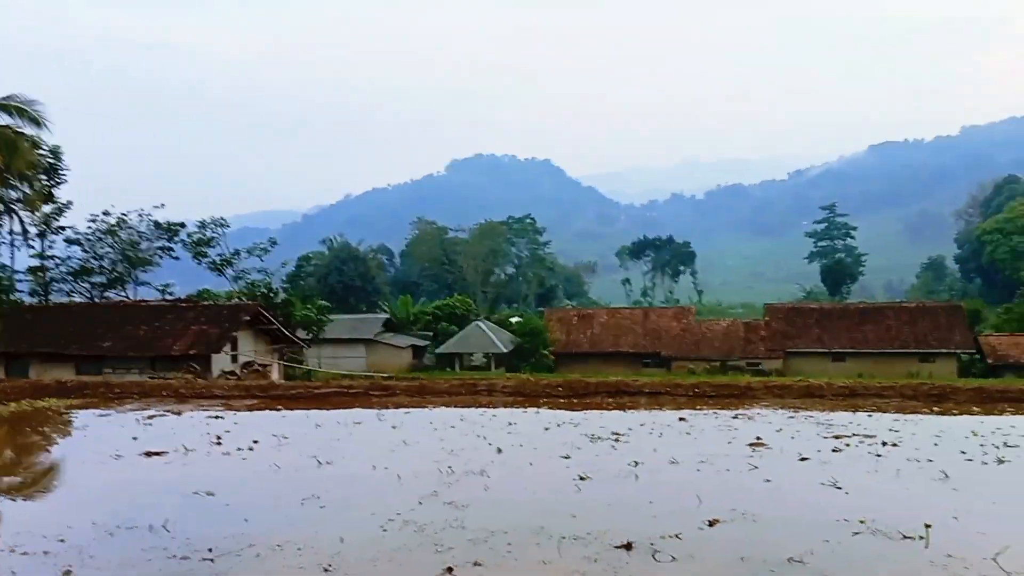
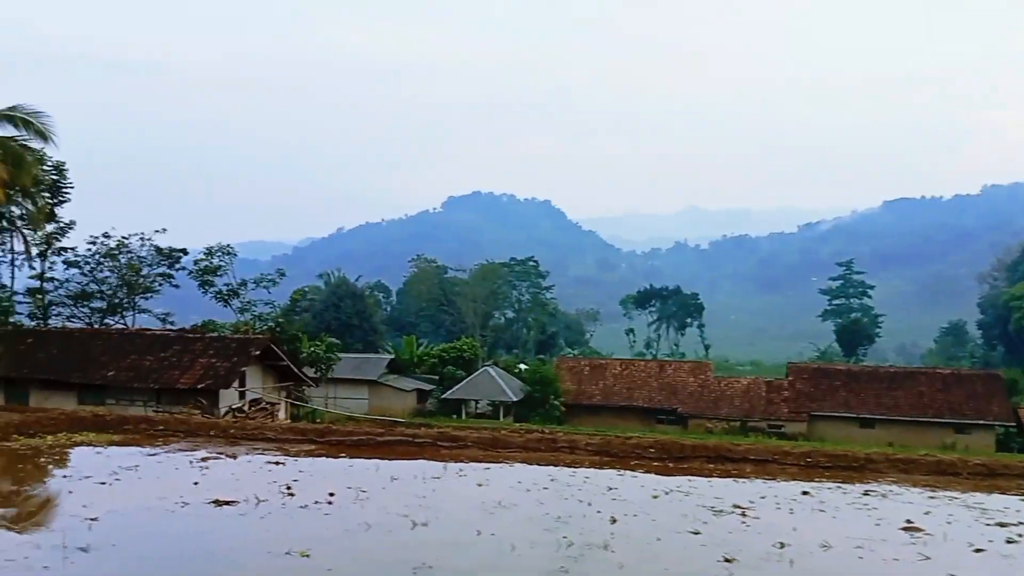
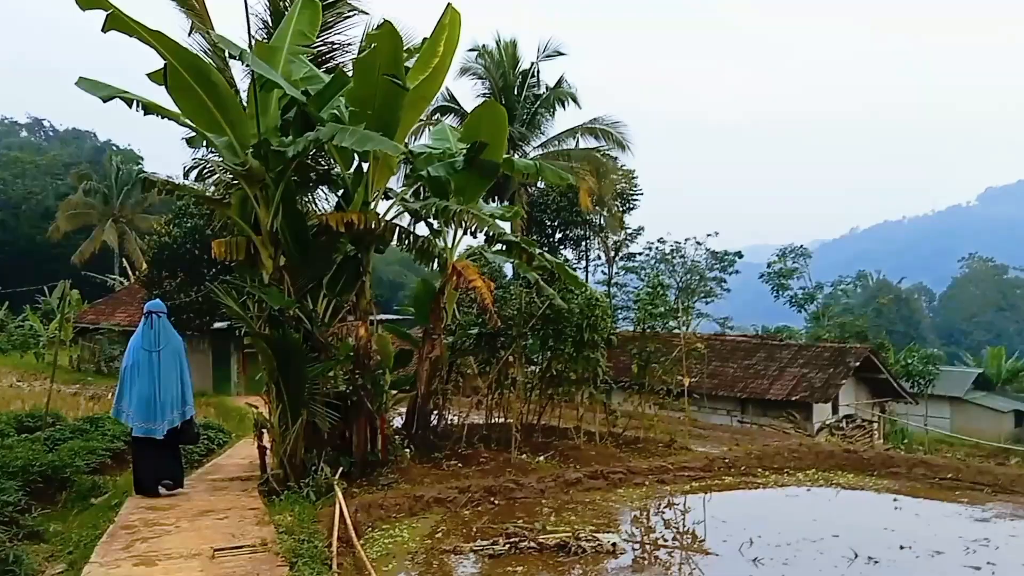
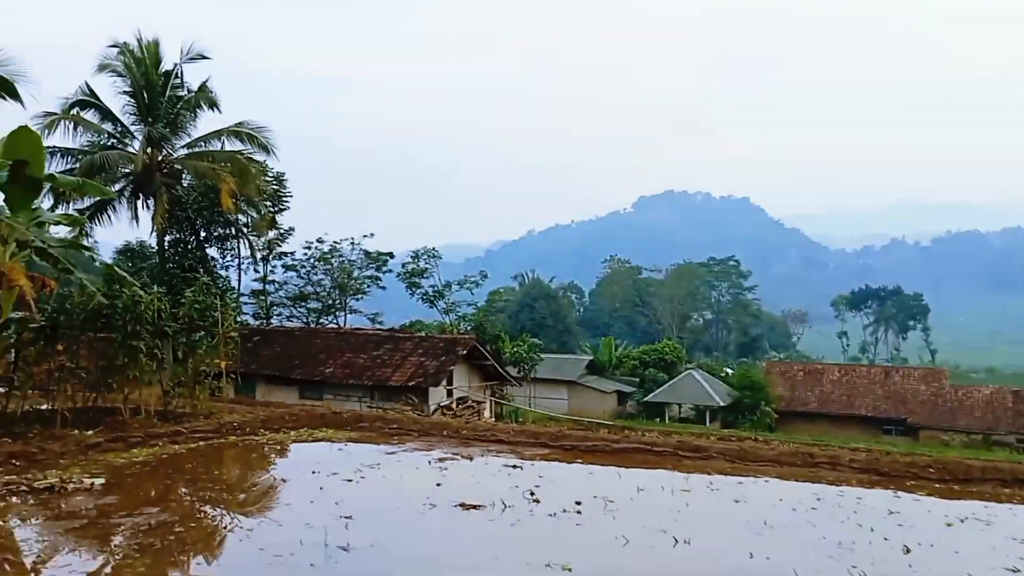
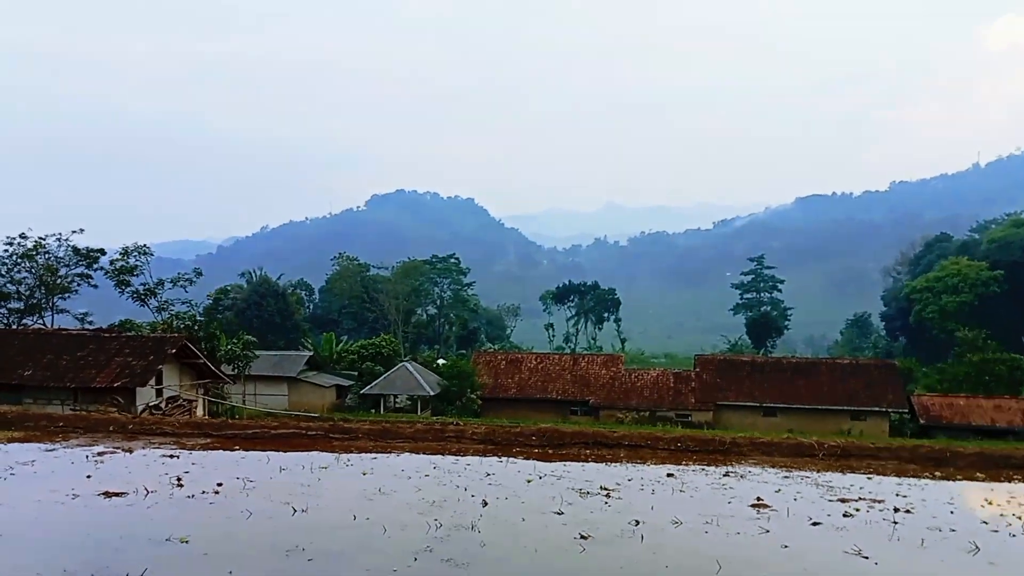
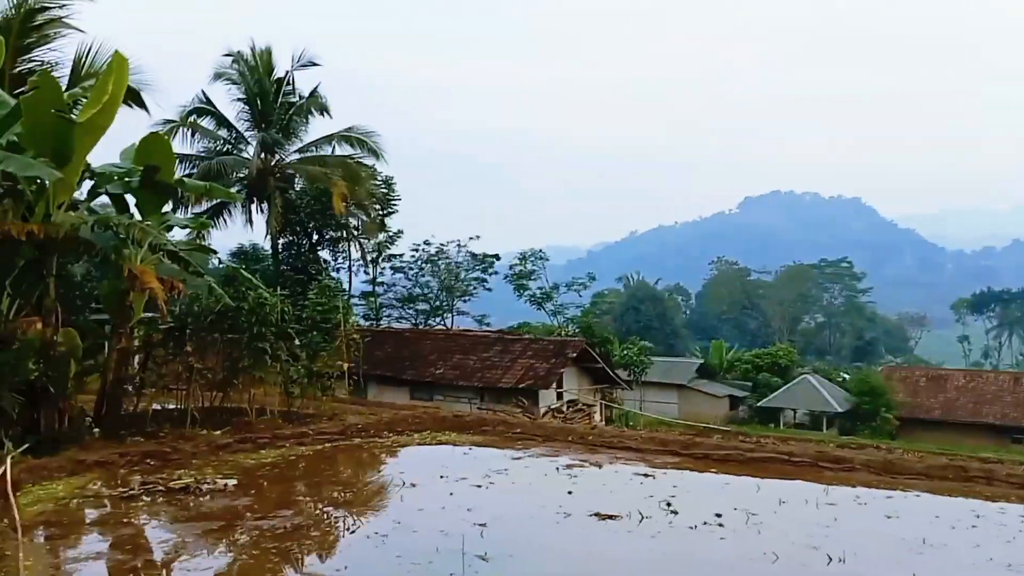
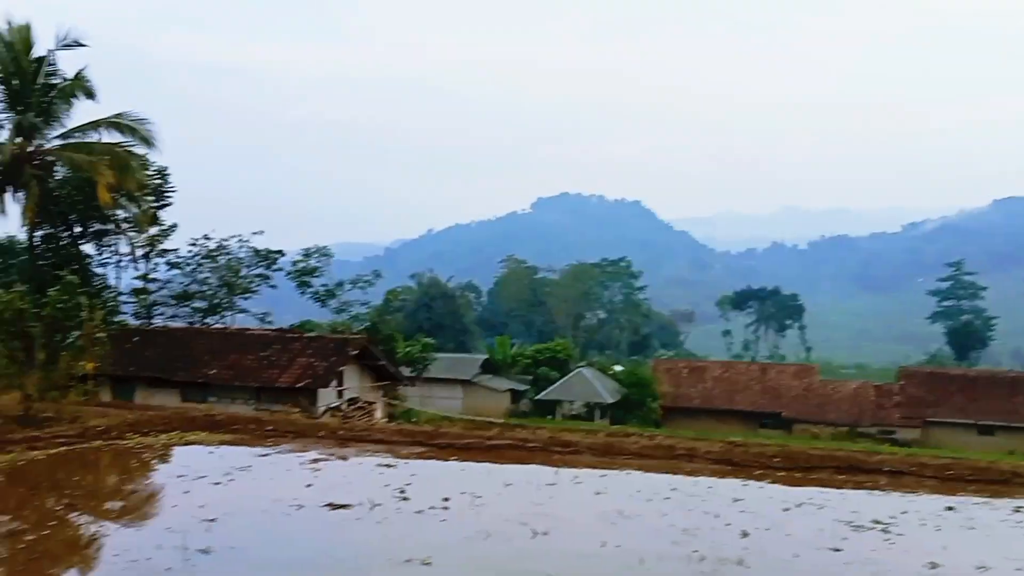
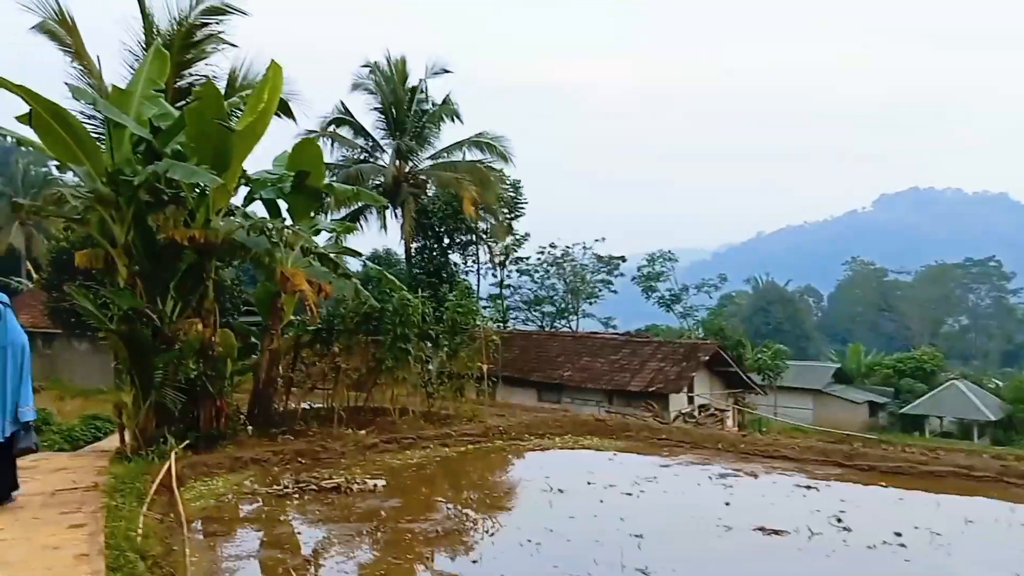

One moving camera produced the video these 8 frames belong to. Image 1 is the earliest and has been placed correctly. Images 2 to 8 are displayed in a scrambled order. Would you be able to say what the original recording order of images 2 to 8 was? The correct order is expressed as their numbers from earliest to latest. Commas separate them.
5, 2, 7, 4, 6, 8, 3
